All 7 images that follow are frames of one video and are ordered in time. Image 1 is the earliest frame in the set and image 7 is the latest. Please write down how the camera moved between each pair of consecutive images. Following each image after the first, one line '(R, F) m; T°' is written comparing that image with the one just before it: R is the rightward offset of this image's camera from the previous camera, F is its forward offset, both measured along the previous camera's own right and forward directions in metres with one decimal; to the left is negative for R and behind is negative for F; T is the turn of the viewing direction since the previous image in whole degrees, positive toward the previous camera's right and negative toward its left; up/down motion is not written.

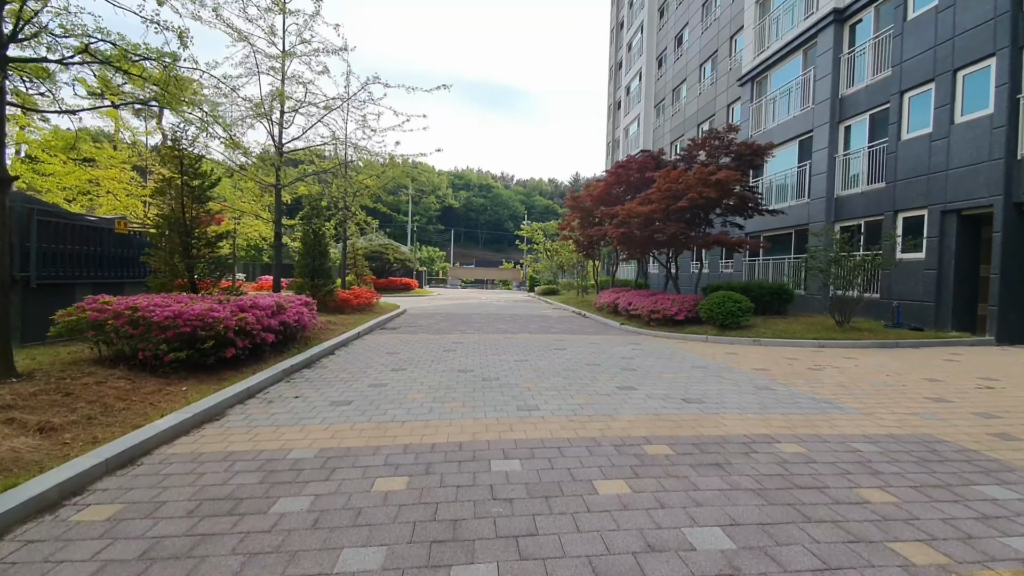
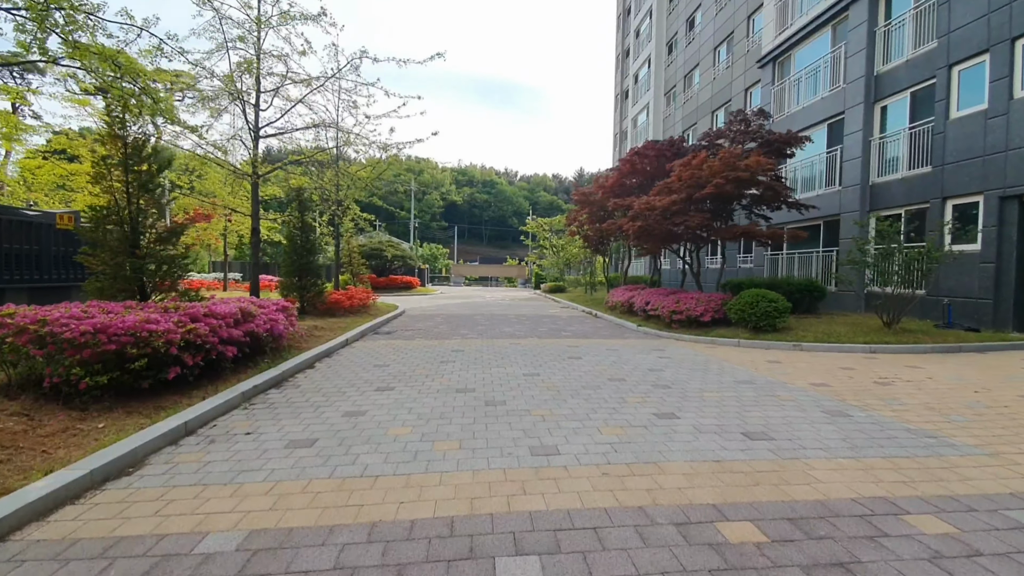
(0.0, +1.2) m; 0°
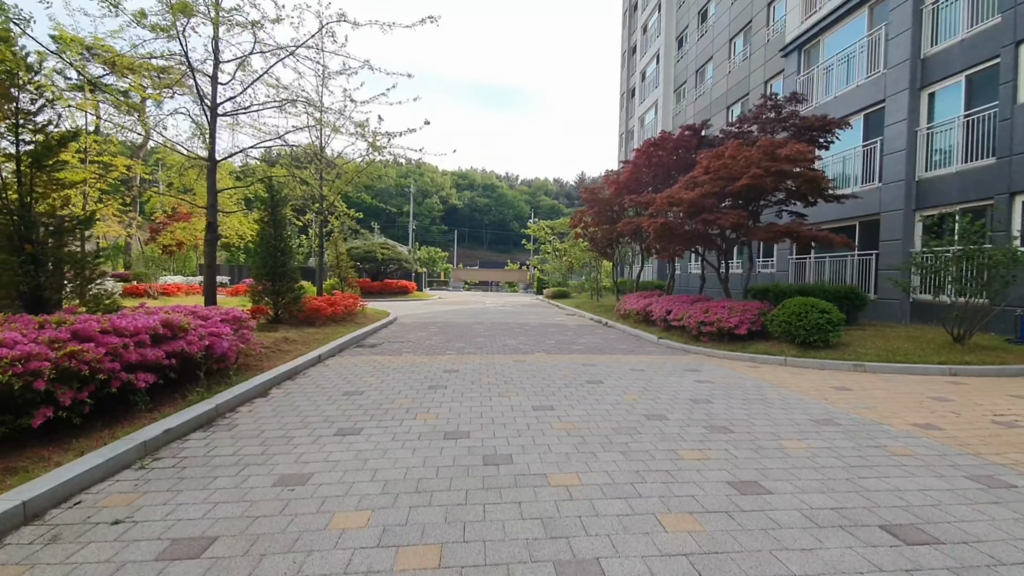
(-0.1, +1.5) m; 0°
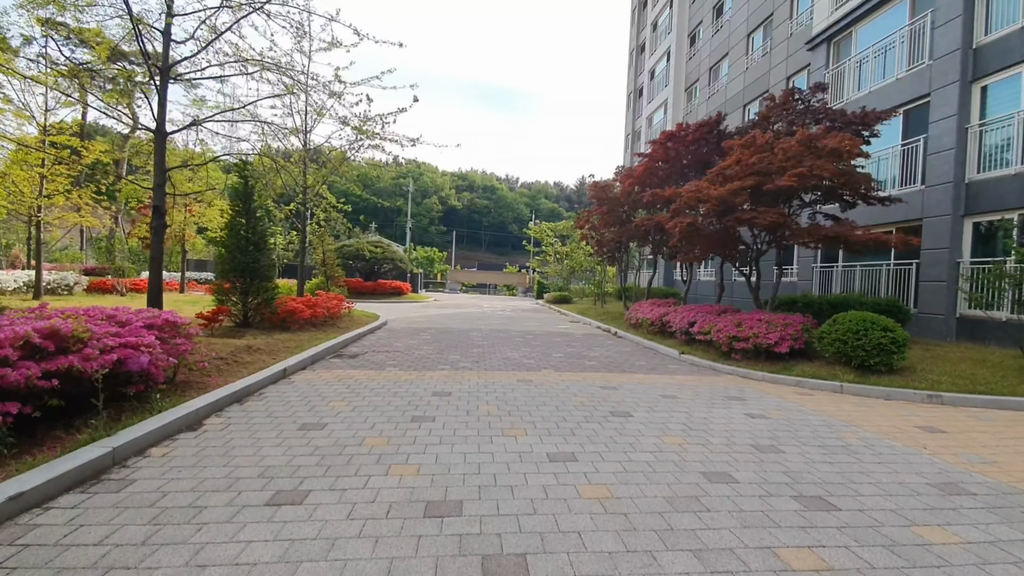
(-0.1, +1.3) m; 0°
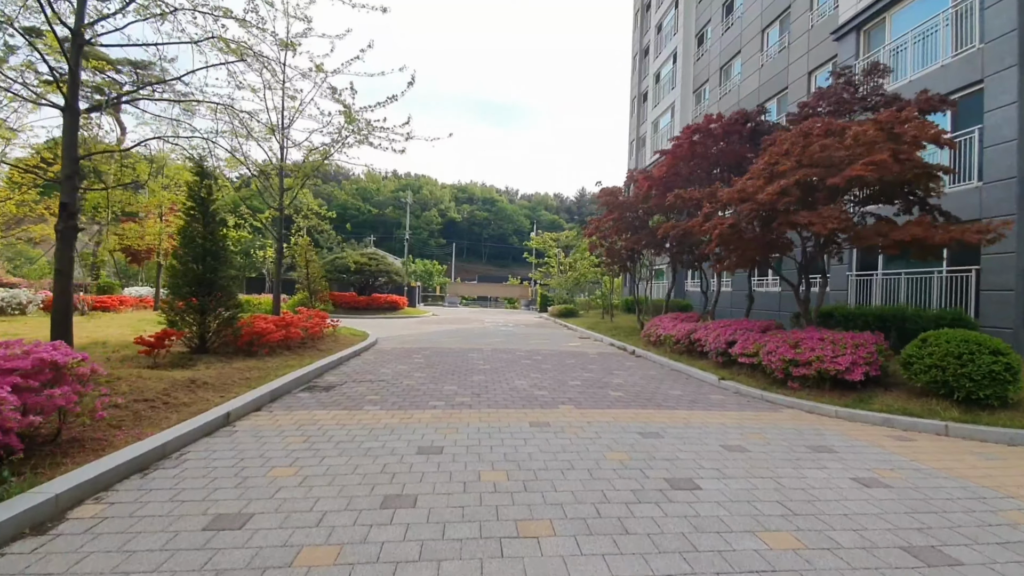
(-0.1, +1.5) m; 0°
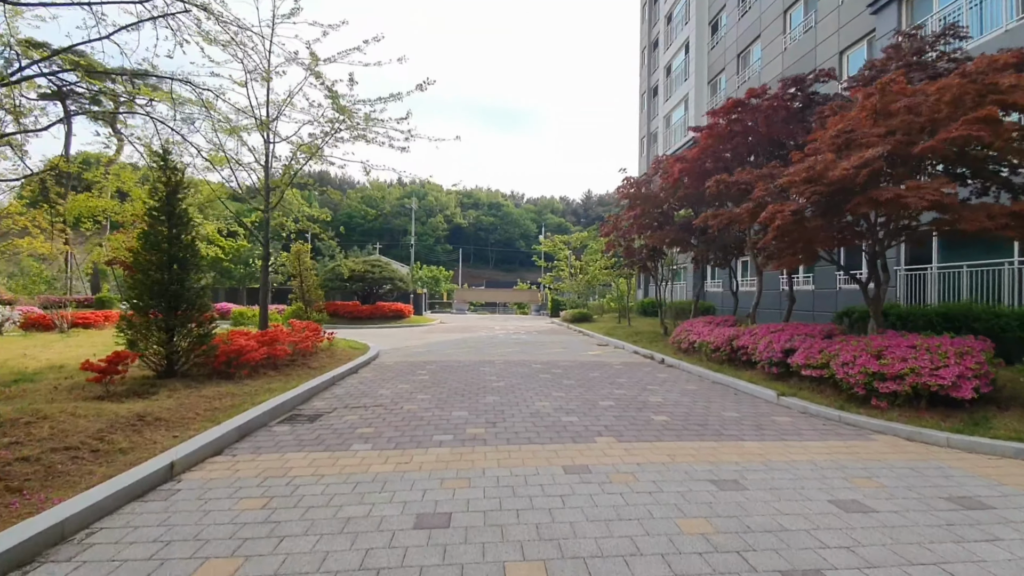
(-0.1, +1.2) m; -1°
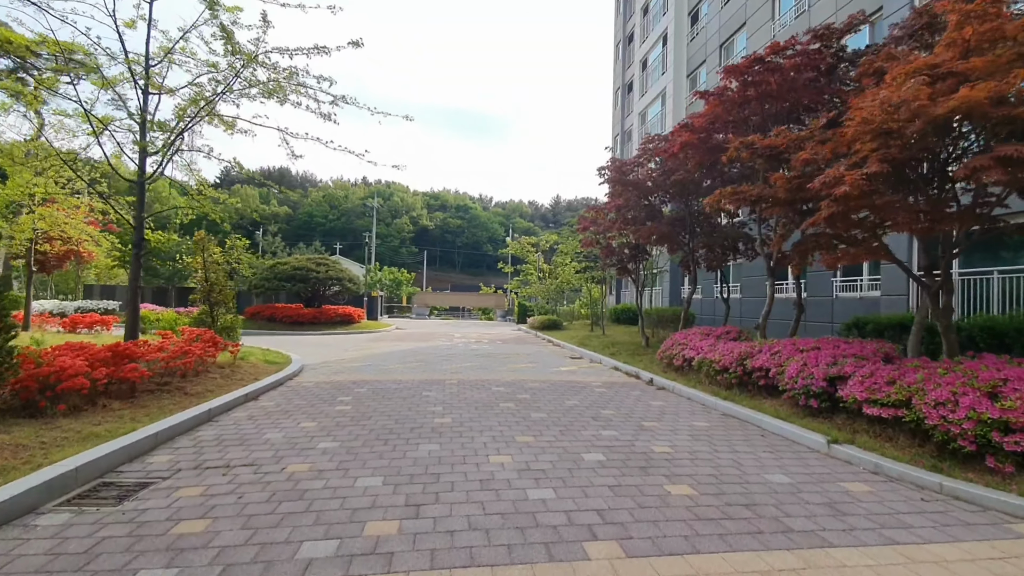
(+0.2, +2.1) m; +3°
